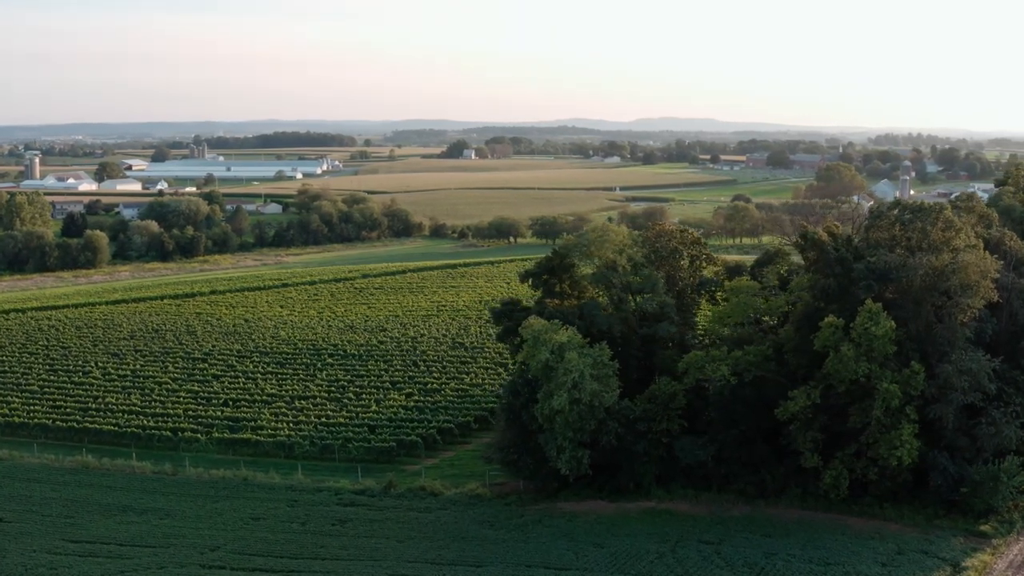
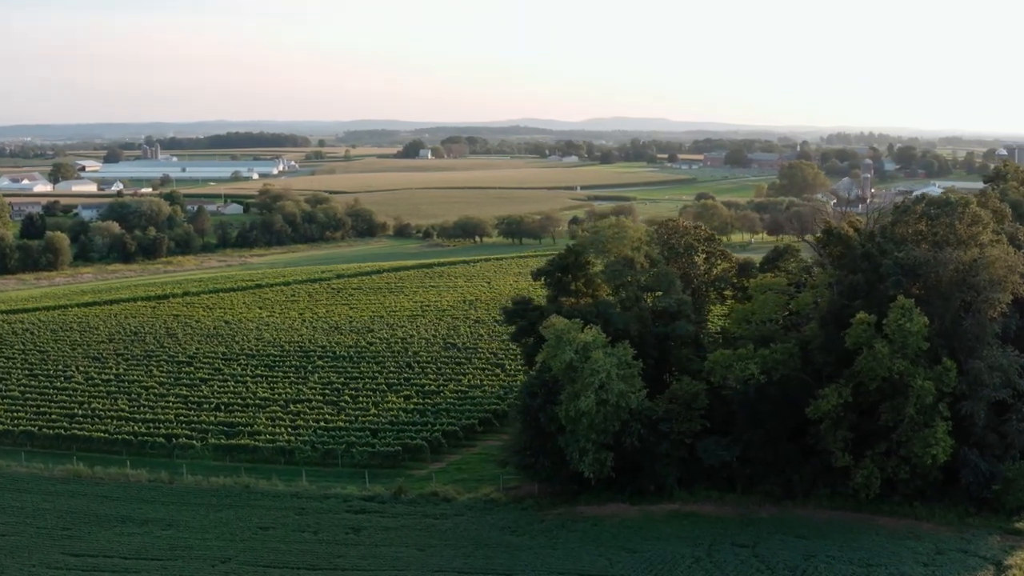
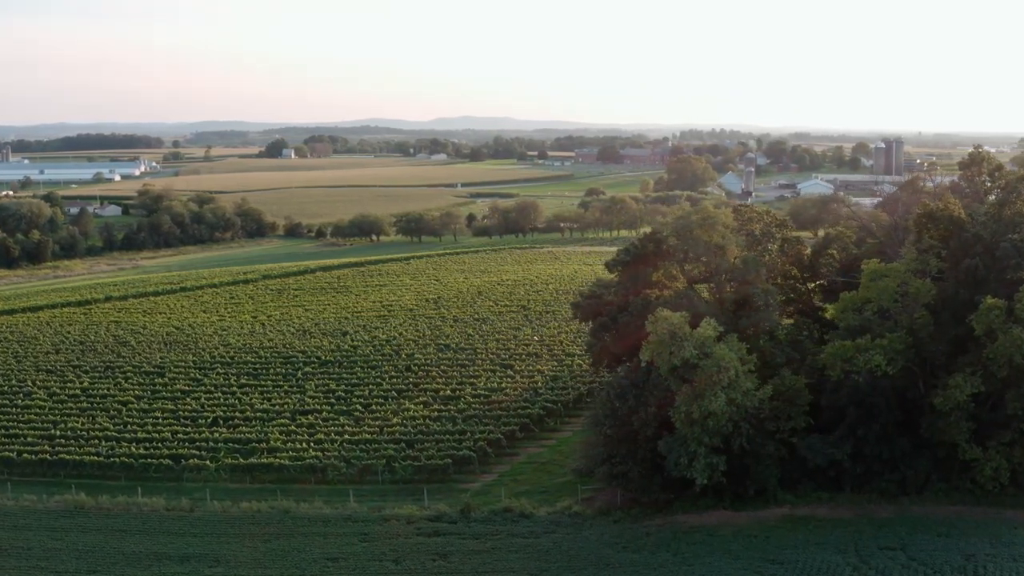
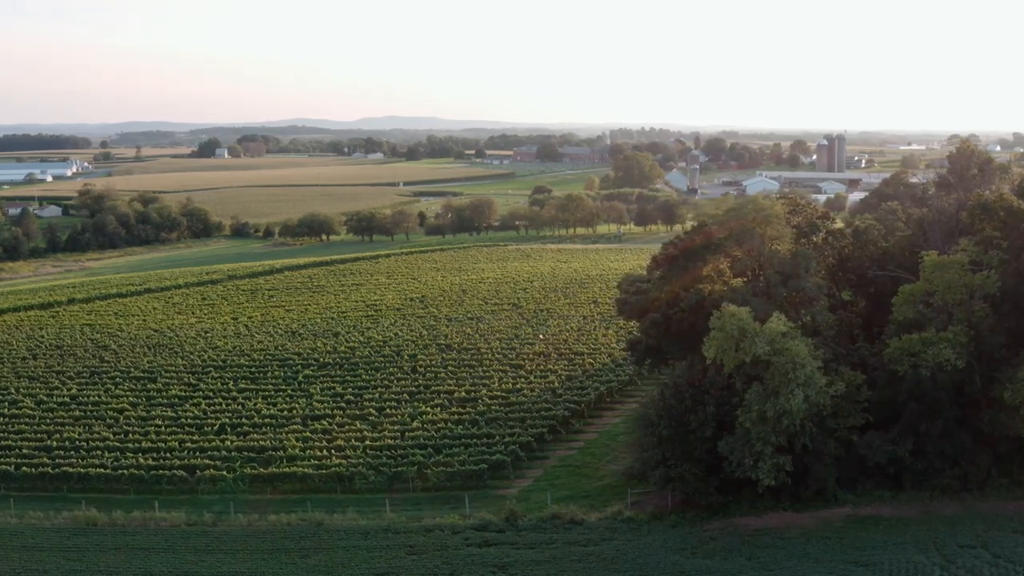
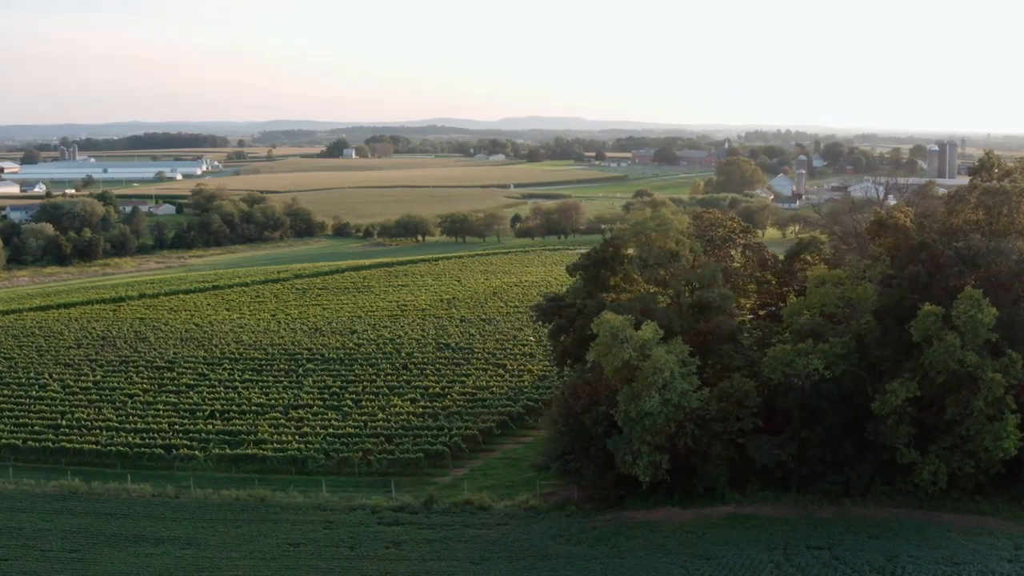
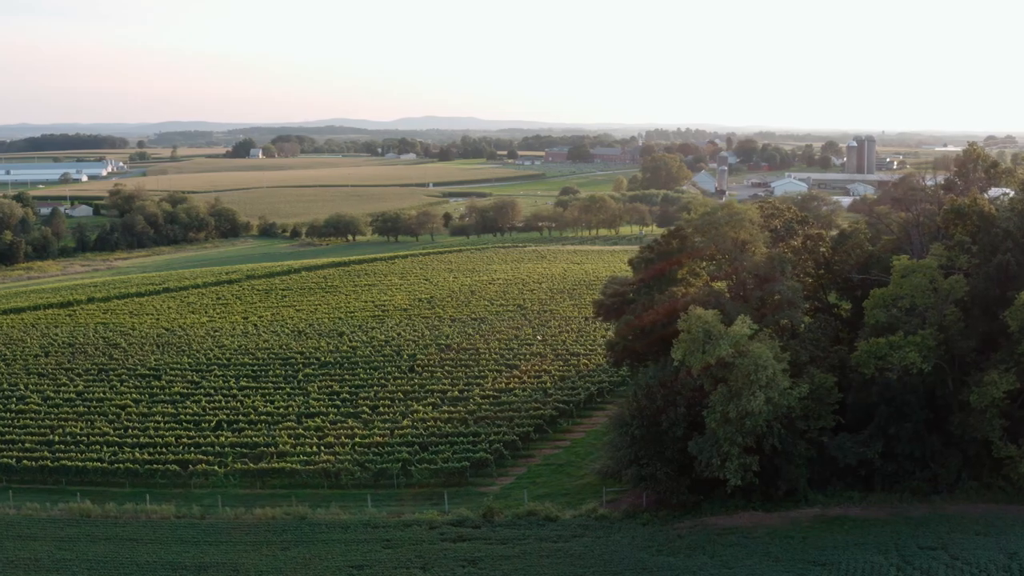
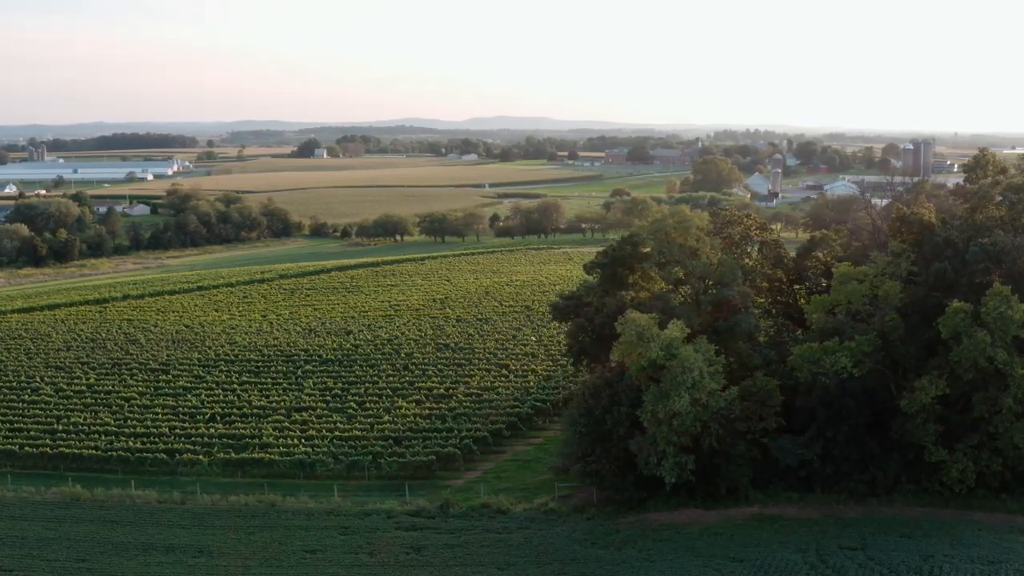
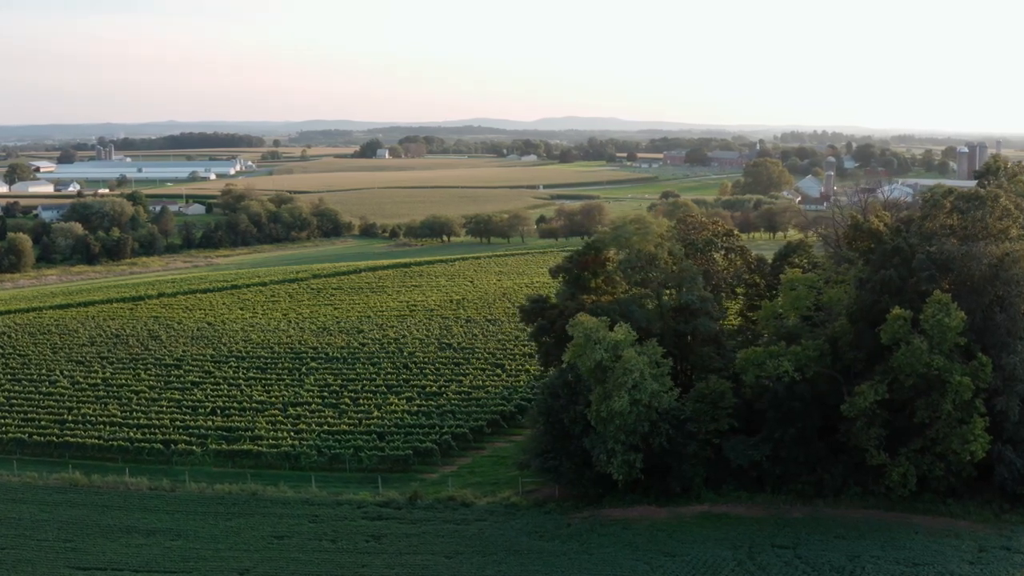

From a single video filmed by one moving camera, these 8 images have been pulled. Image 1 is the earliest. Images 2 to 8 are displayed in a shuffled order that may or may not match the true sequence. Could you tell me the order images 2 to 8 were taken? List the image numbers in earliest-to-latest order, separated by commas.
2, 8, 5, 7, 3, 6, 4
